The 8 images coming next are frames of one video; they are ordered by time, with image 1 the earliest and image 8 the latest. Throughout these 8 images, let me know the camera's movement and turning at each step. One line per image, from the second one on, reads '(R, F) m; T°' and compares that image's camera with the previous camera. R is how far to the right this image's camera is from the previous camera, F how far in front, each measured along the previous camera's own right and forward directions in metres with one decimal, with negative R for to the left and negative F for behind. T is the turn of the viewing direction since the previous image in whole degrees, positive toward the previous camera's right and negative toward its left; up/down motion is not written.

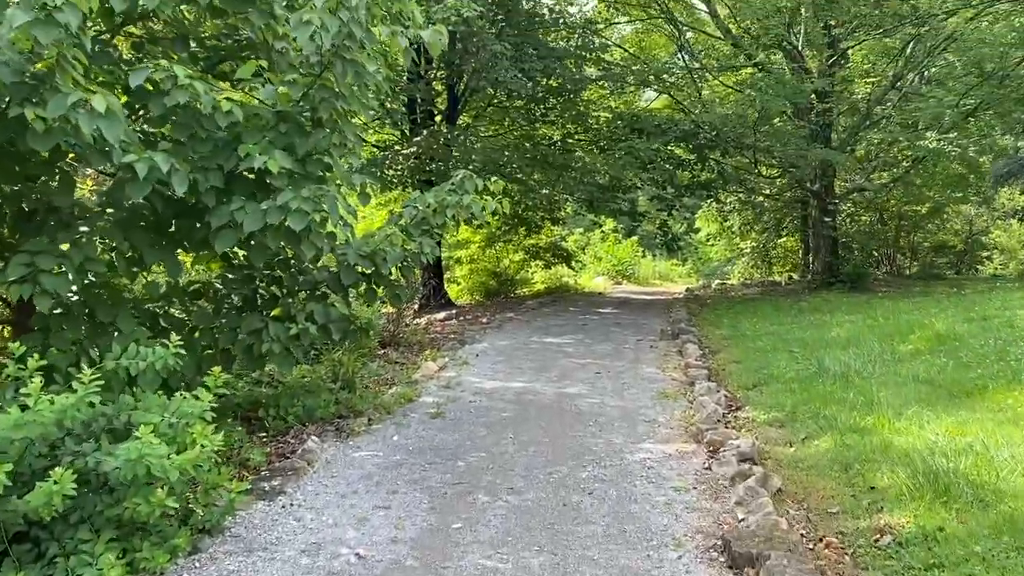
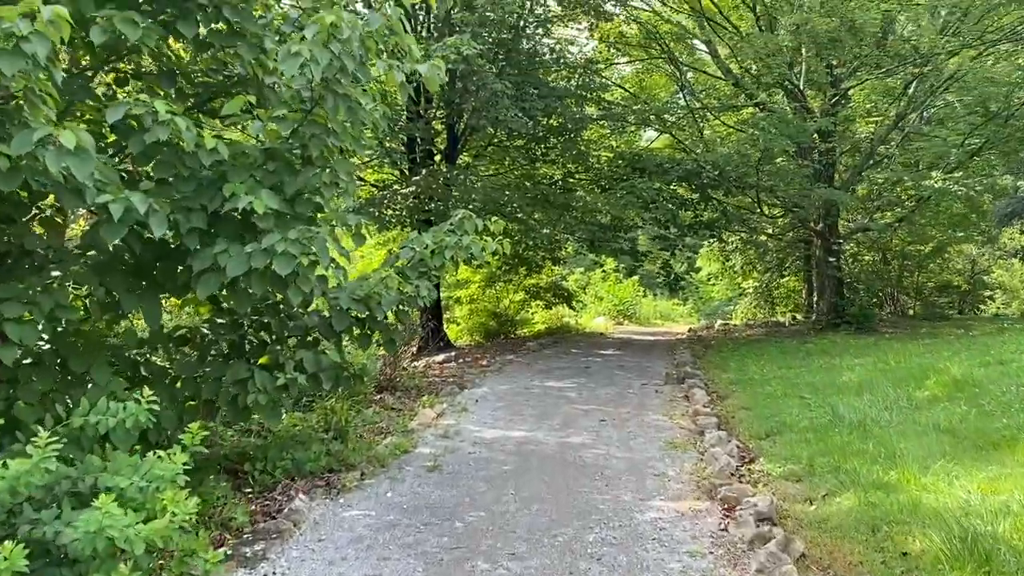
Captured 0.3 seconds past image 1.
(0.0, +0.2) m; 0°
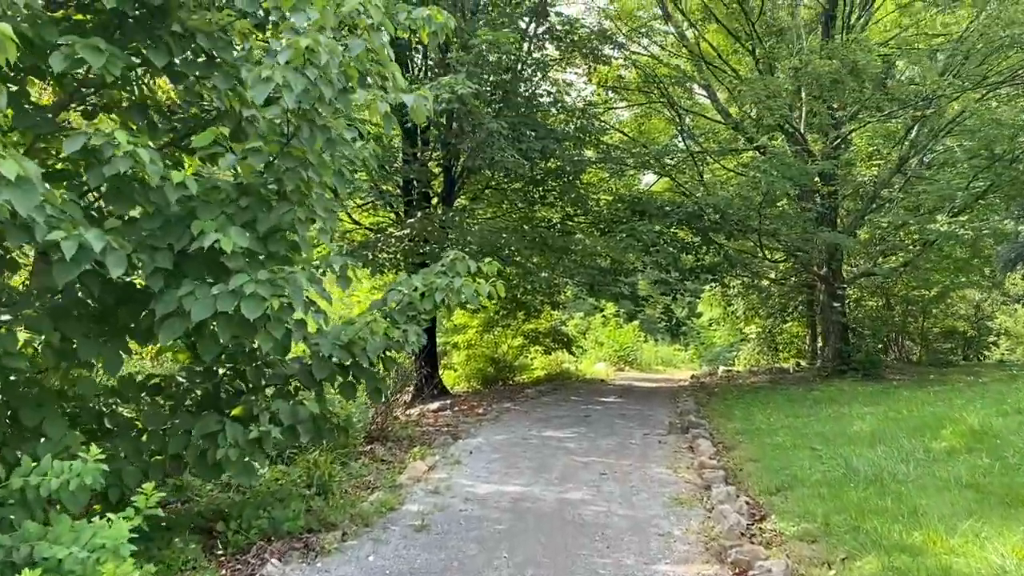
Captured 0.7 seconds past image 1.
(0.0, +0.2) m; 0°
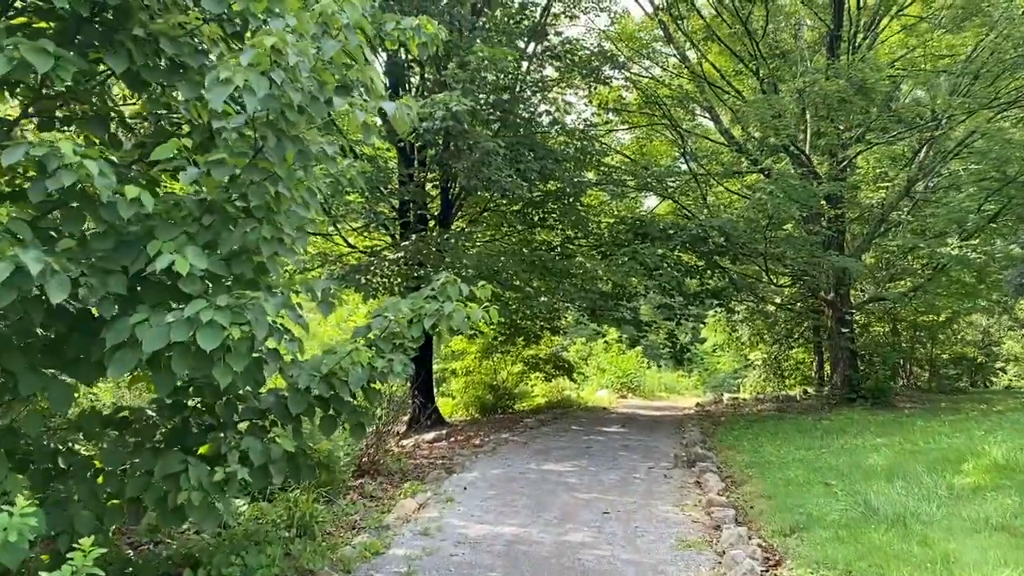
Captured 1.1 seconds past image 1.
(0.0, +0.3) m; 0°
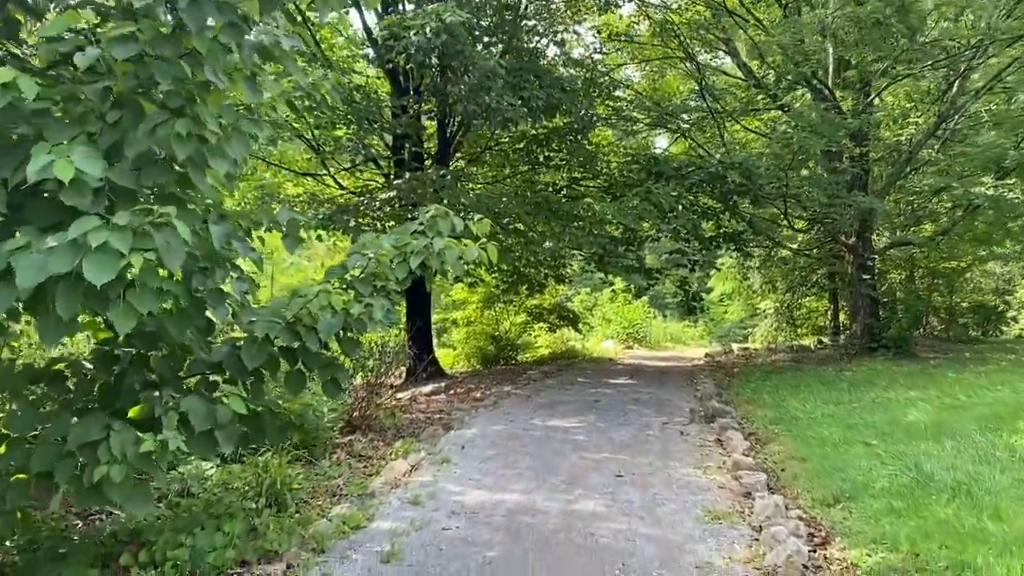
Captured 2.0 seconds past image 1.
(0.0, +0.6) m; 0°
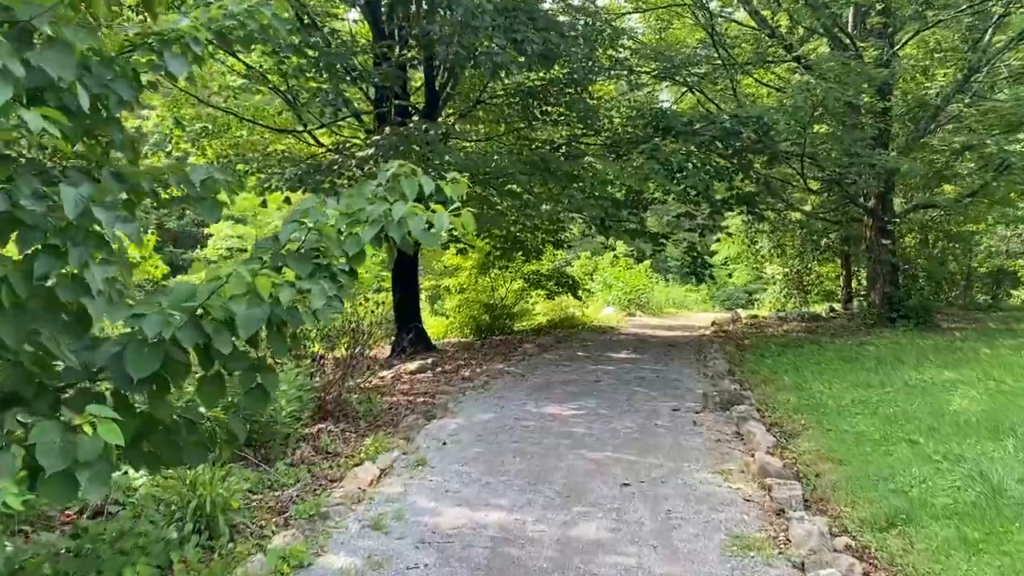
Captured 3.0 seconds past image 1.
(+0.1, +0.7) m; 0°
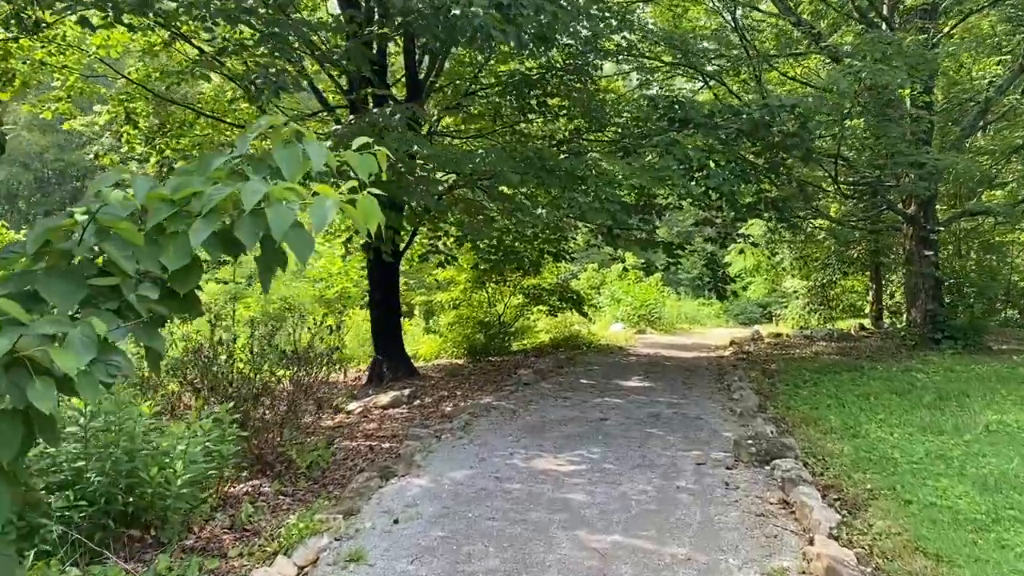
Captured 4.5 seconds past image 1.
(+0.1, +1.1) m; -1°
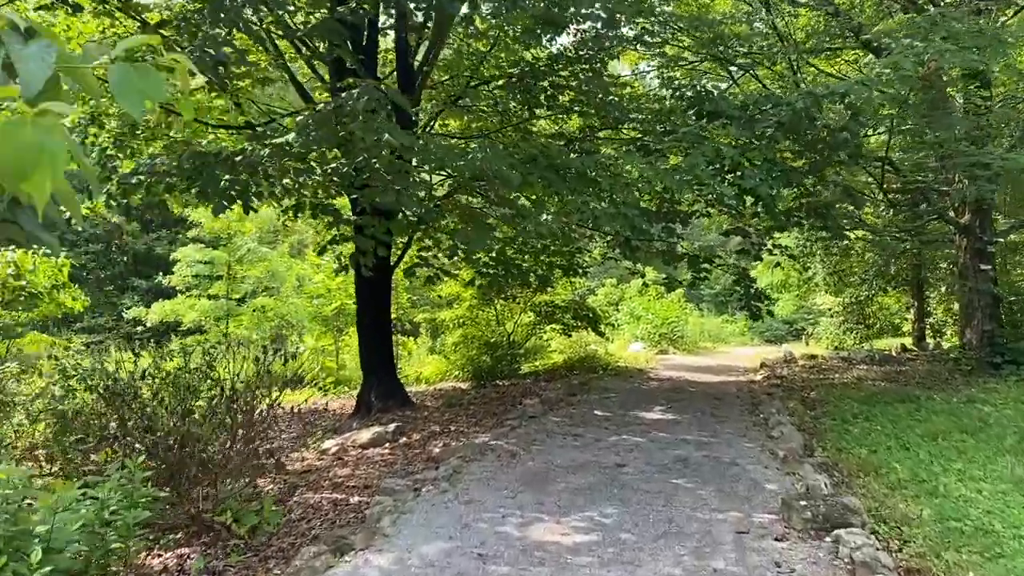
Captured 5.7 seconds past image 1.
(+0.1, +0.9) m; -1°
